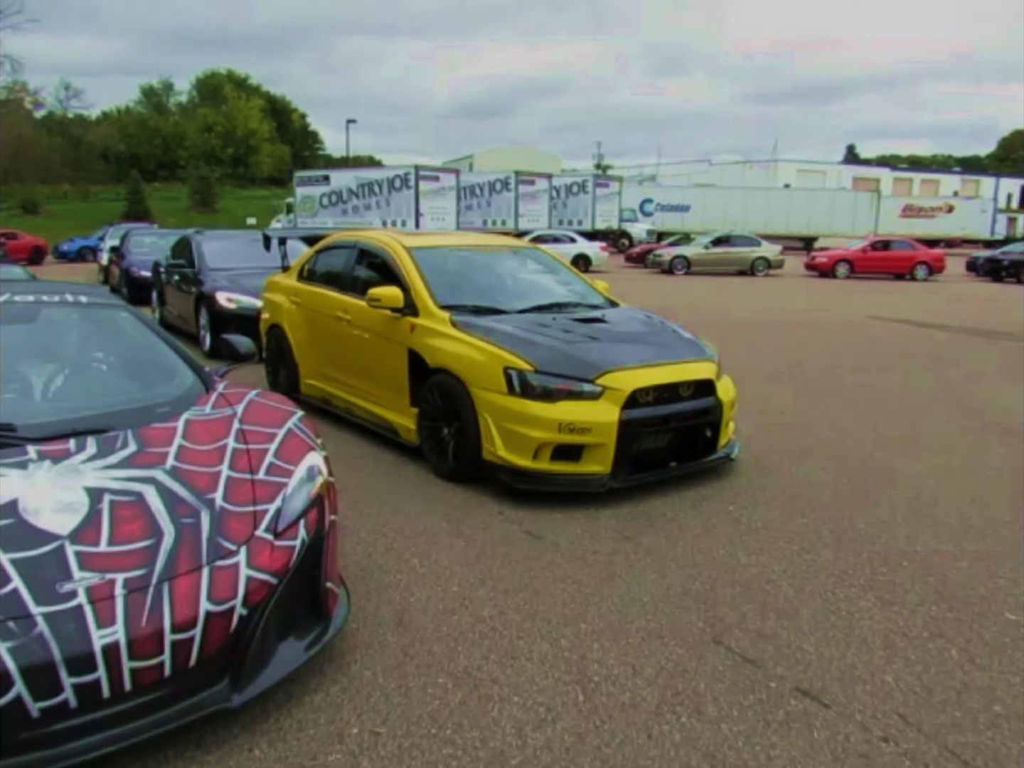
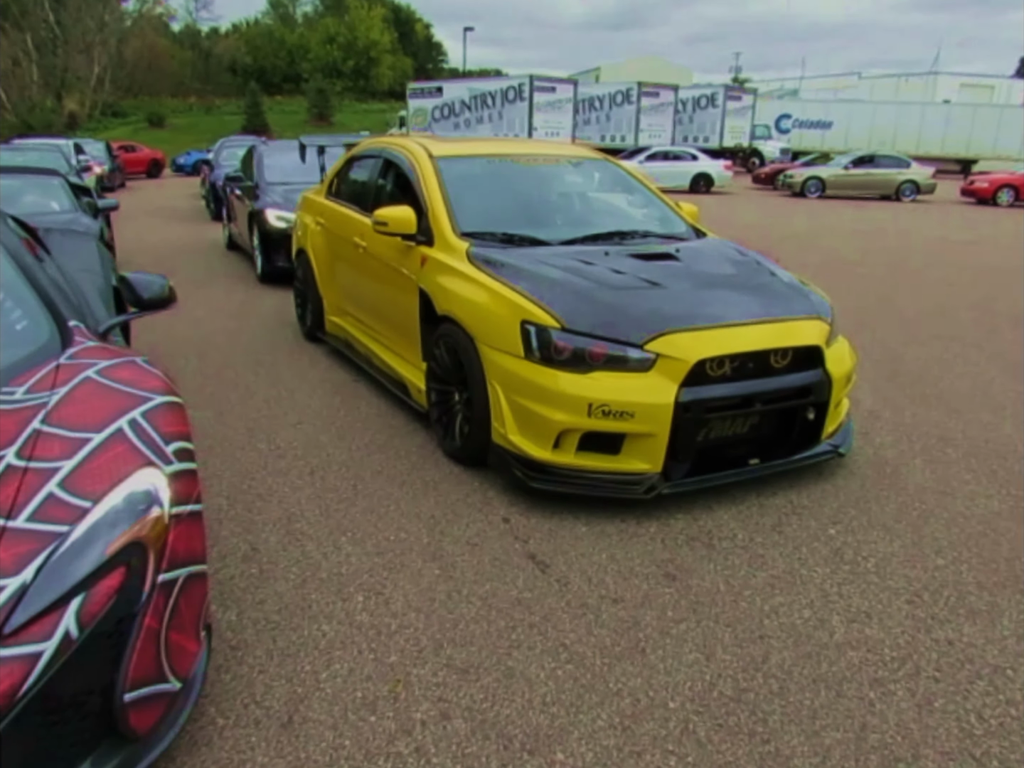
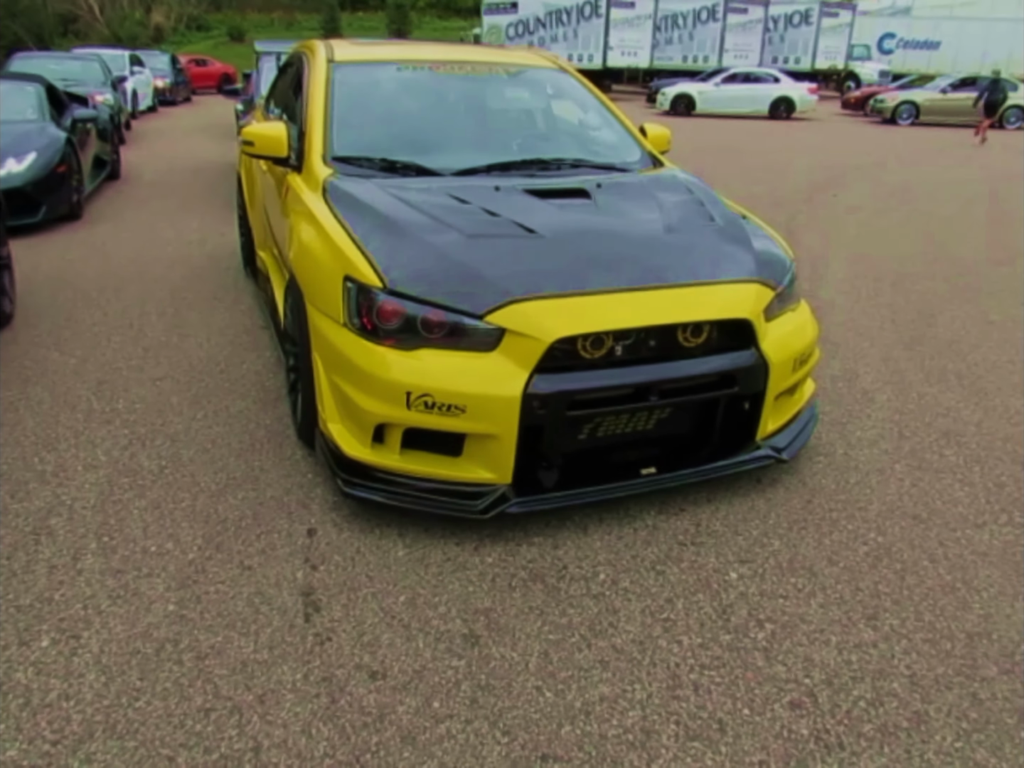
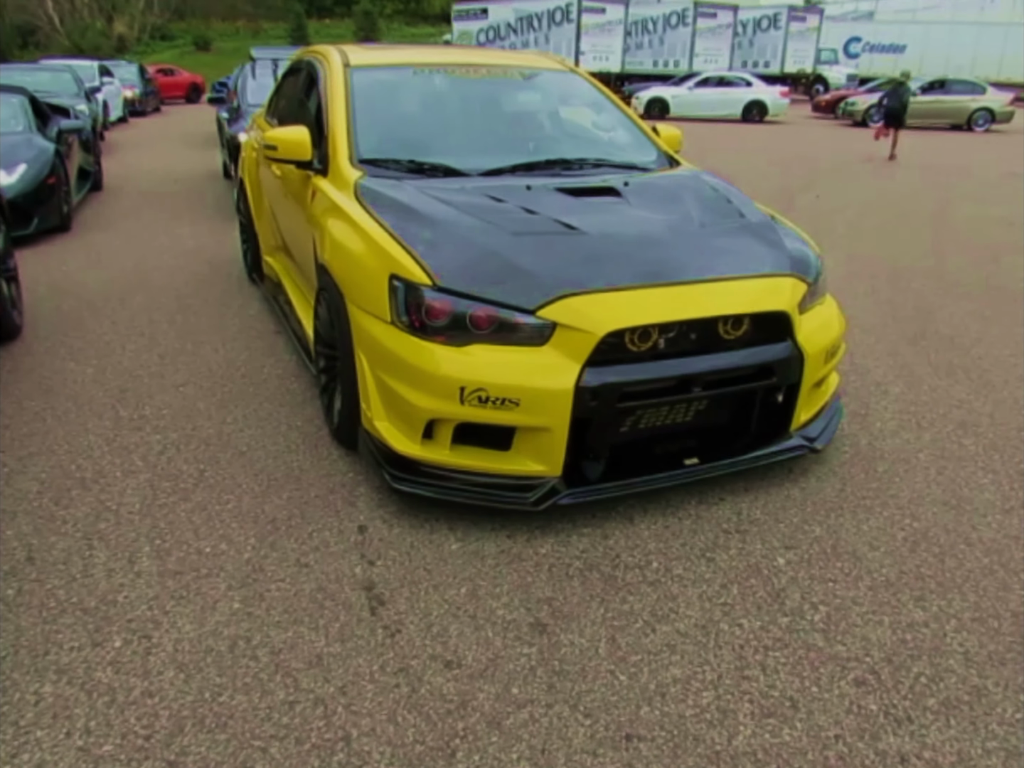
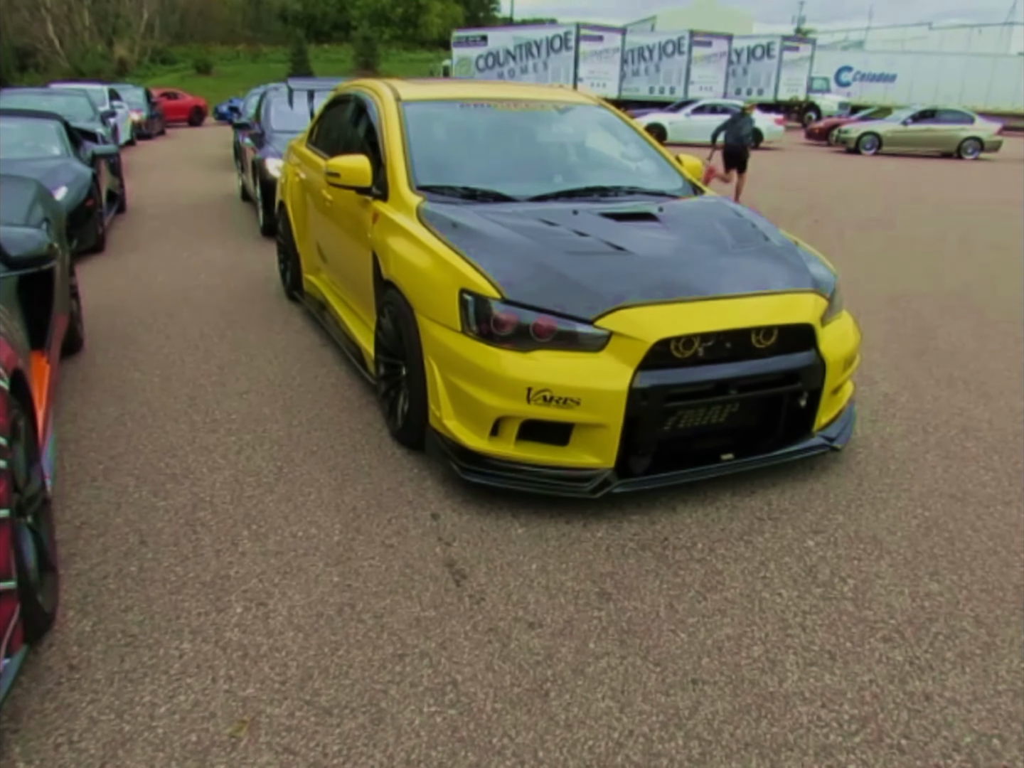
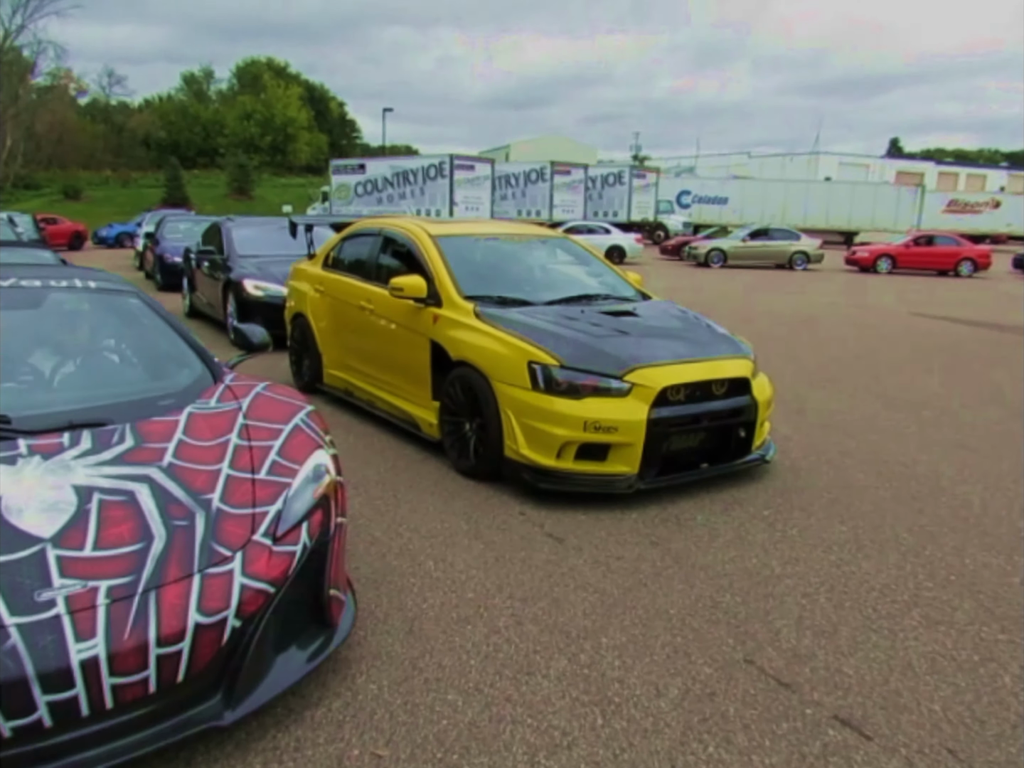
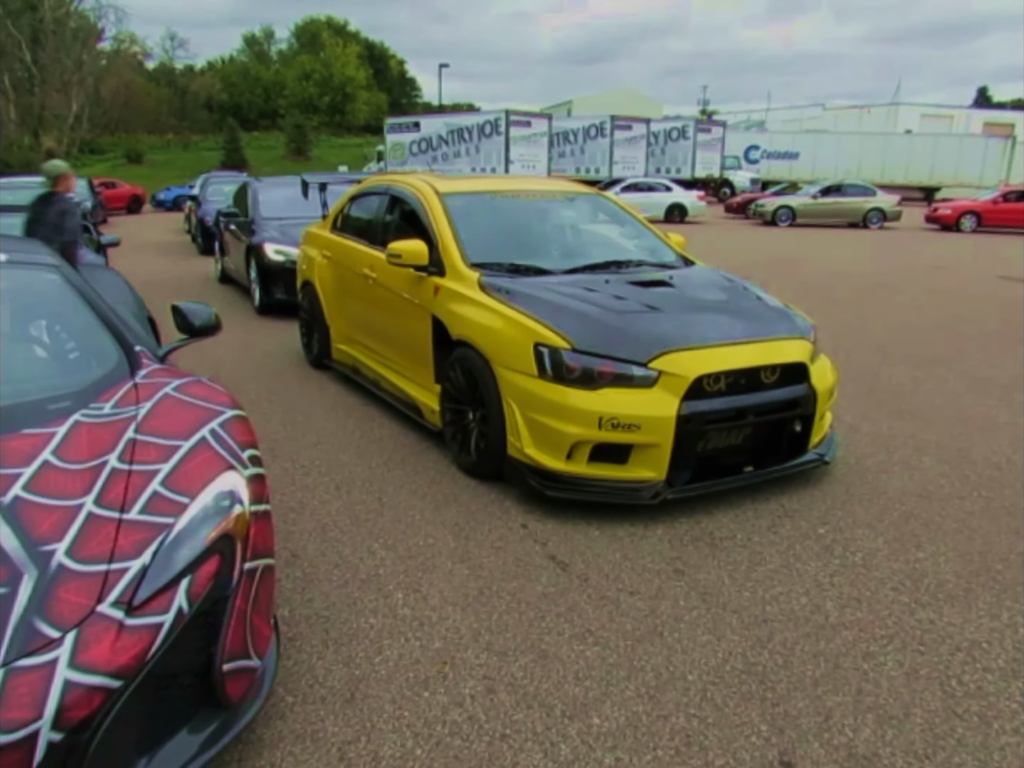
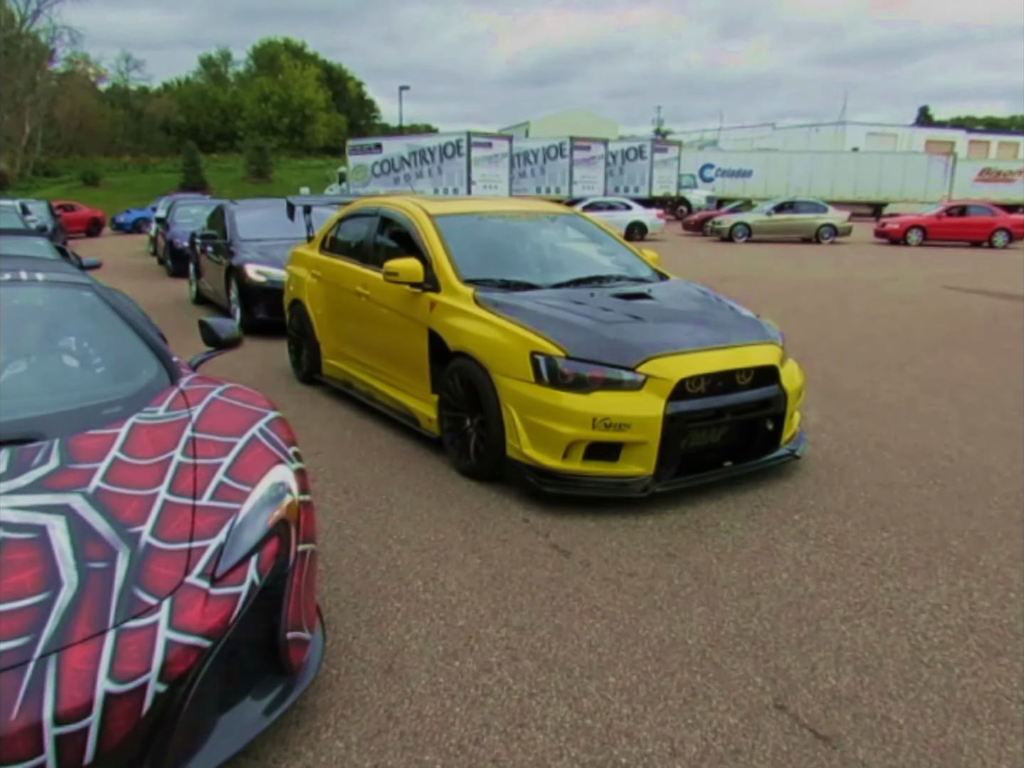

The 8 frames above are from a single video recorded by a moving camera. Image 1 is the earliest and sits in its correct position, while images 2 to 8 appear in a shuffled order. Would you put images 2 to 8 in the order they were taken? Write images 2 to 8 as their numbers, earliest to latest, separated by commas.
6, 8, 7, 2, 5, 4, 3
